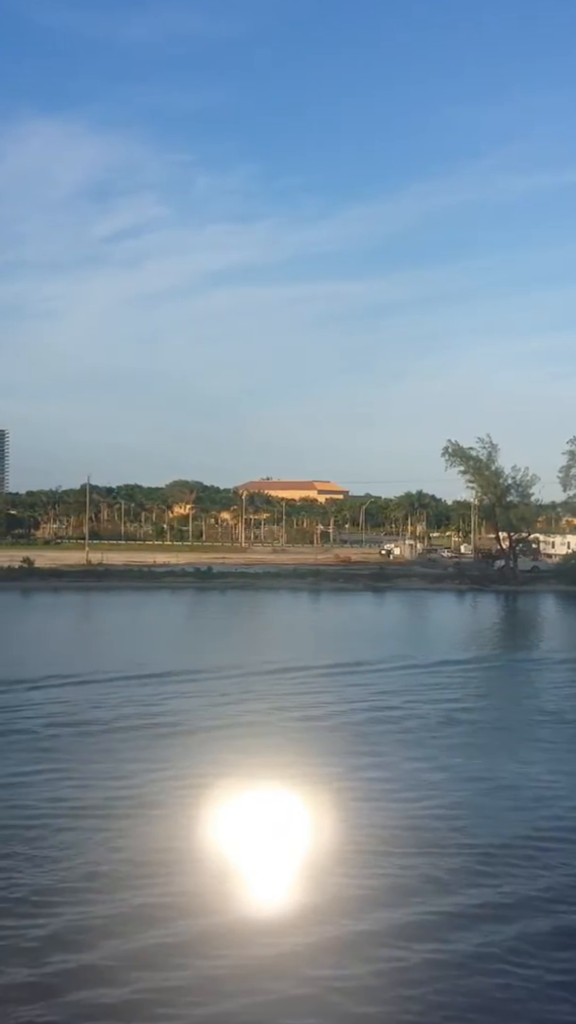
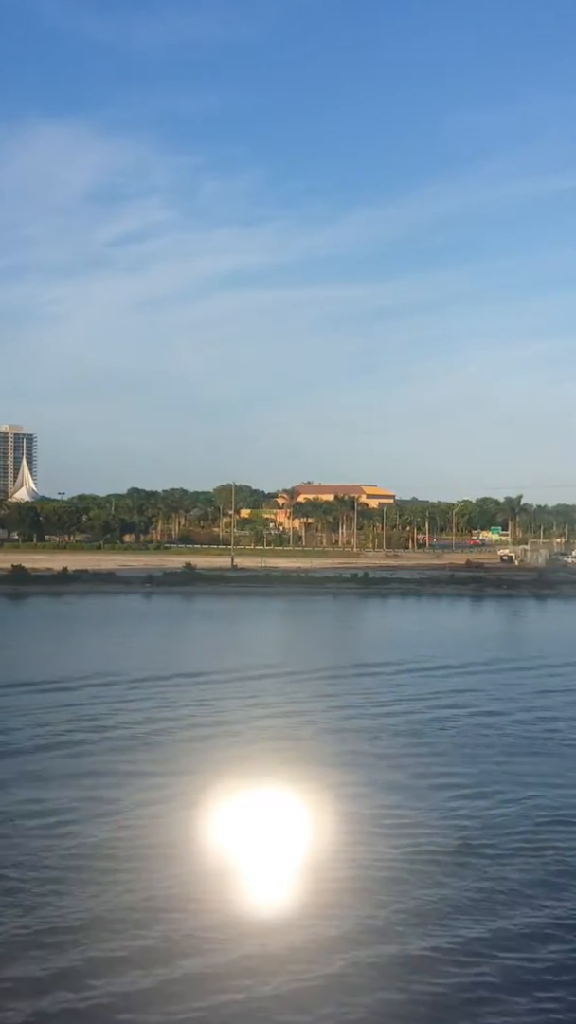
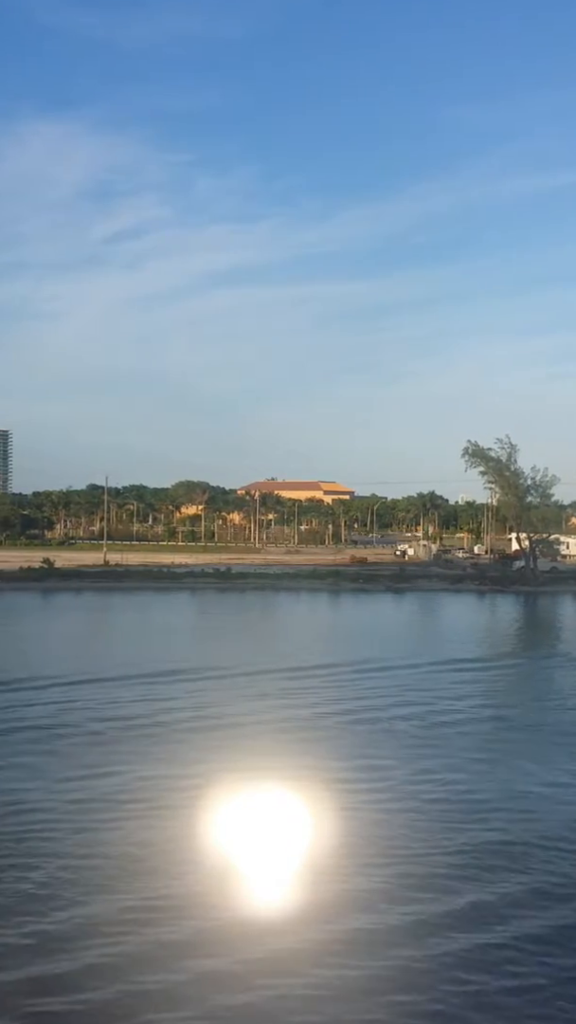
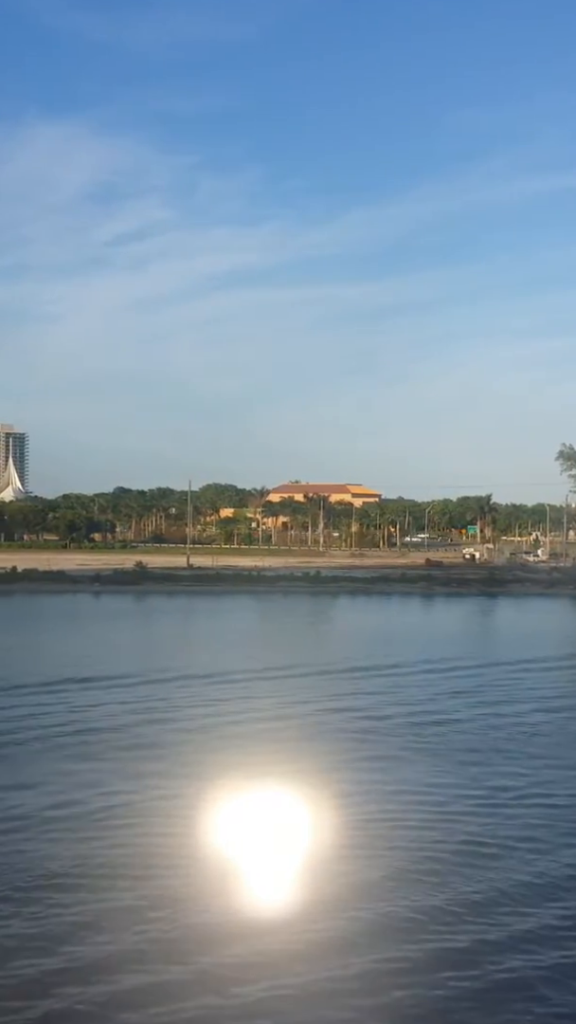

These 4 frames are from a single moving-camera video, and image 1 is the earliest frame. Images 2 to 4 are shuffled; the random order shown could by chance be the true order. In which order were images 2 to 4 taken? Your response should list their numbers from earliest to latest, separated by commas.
3, 4, 2
